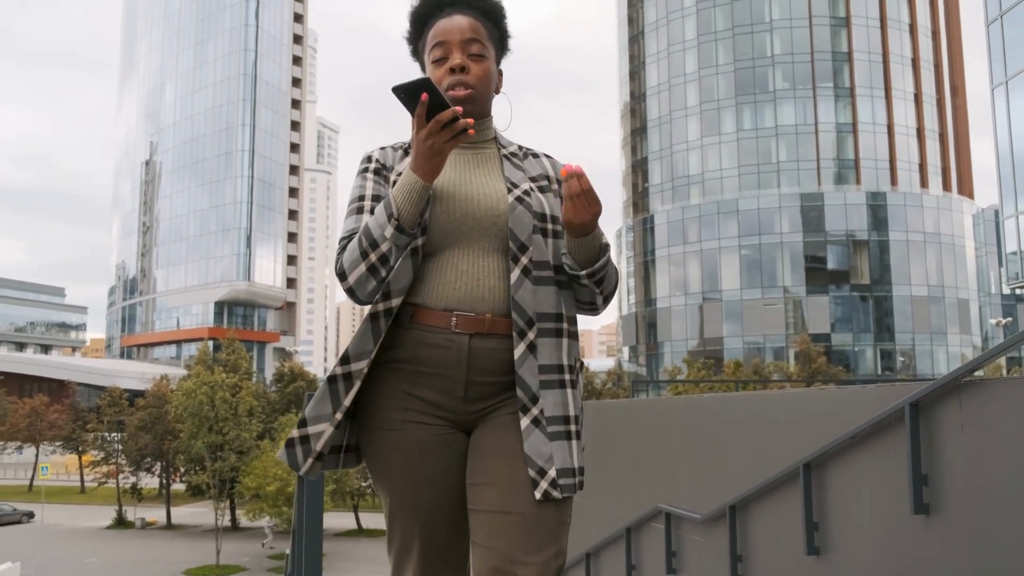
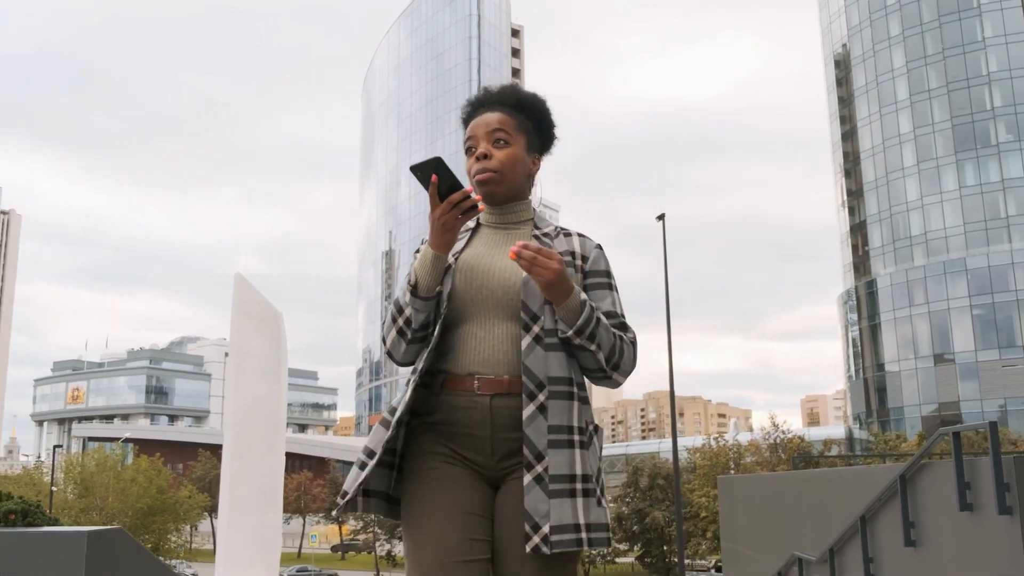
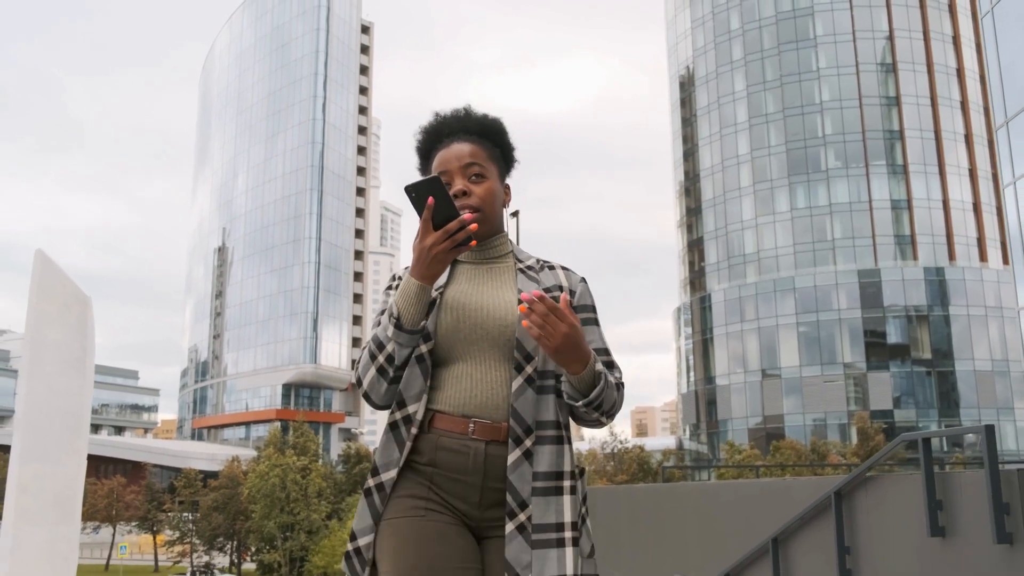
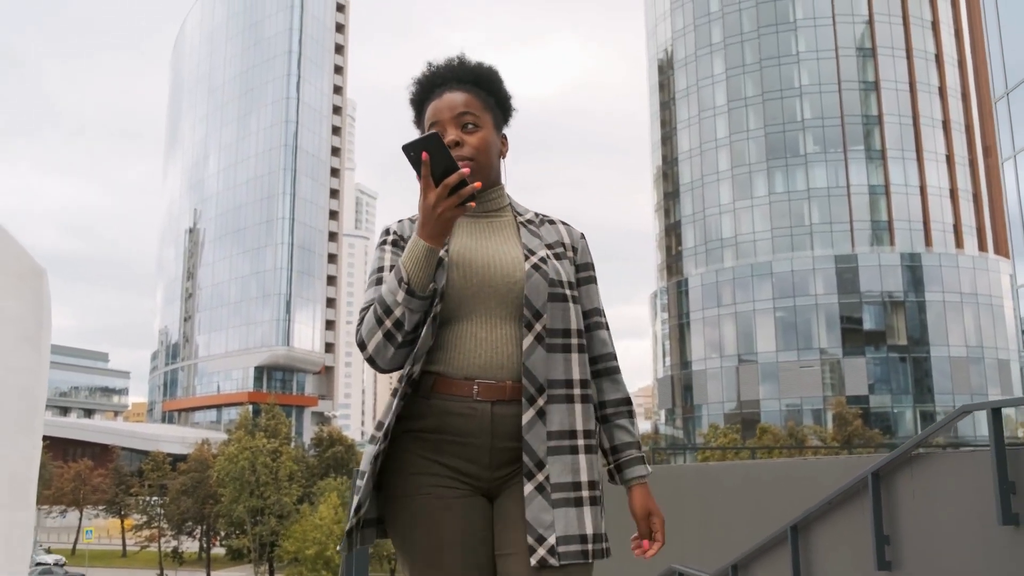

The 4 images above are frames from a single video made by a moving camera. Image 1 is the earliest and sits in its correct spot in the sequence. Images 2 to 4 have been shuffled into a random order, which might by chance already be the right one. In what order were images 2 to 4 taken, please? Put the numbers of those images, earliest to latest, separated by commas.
4, 3, 2
